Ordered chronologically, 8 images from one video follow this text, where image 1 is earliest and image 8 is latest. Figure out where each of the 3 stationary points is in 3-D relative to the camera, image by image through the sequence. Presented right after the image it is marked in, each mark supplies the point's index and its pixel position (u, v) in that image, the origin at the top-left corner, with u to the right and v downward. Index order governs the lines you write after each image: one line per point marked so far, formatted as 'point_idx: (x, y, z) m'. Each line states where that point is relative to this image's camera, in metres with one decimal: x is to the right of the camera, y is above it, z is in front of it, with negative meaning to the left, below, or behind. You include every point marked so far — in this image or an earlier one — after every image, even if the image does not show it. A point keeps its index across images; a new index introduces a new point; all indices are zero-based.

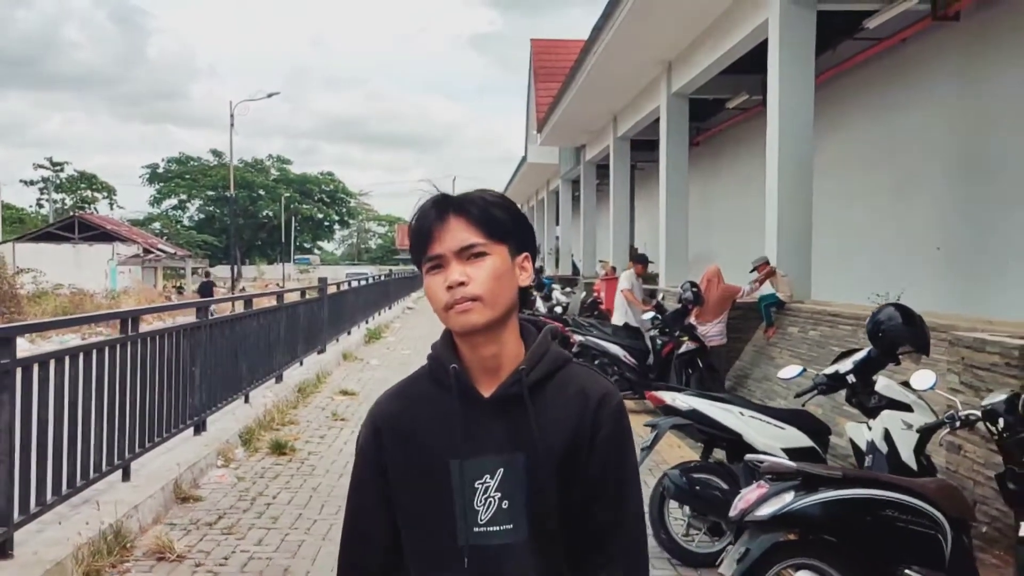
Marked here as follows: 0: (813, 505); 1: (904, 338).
0: (+0.9, -0.7, +2.7) m
1: (+1.7, -0.2, +3.9) m
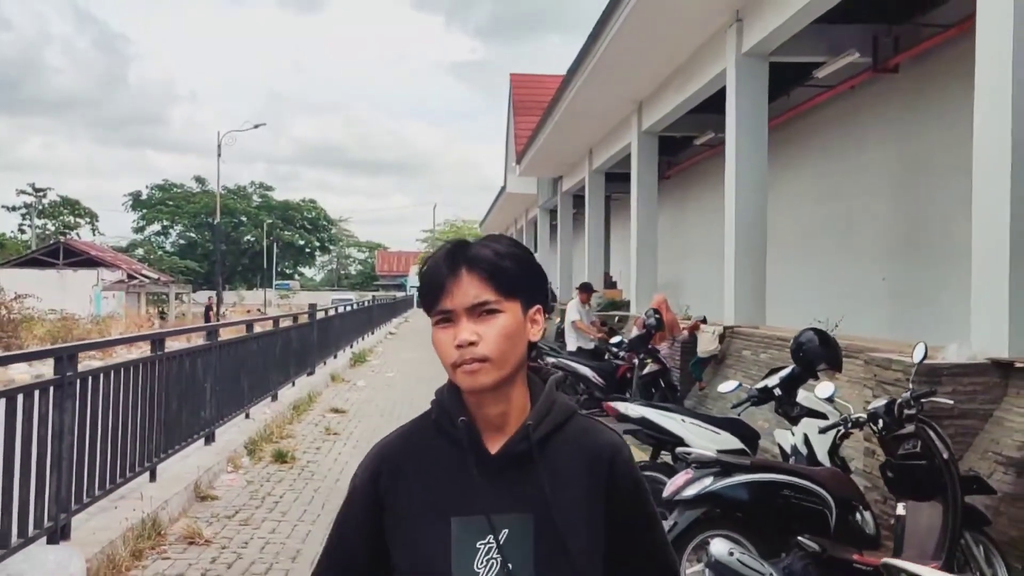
0: (+0.8, -0.8, +3.4) m
1: (+1.6, -0.4, +4.6) m
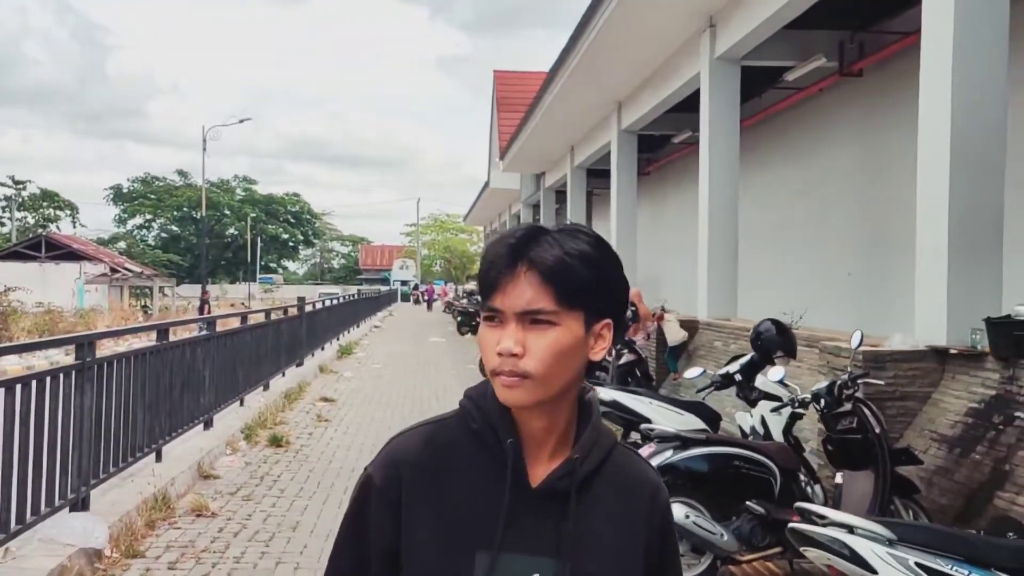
0: (+0.8, -0.7, +3.8) m
1: (+1.5, -0.3, +5.0) m
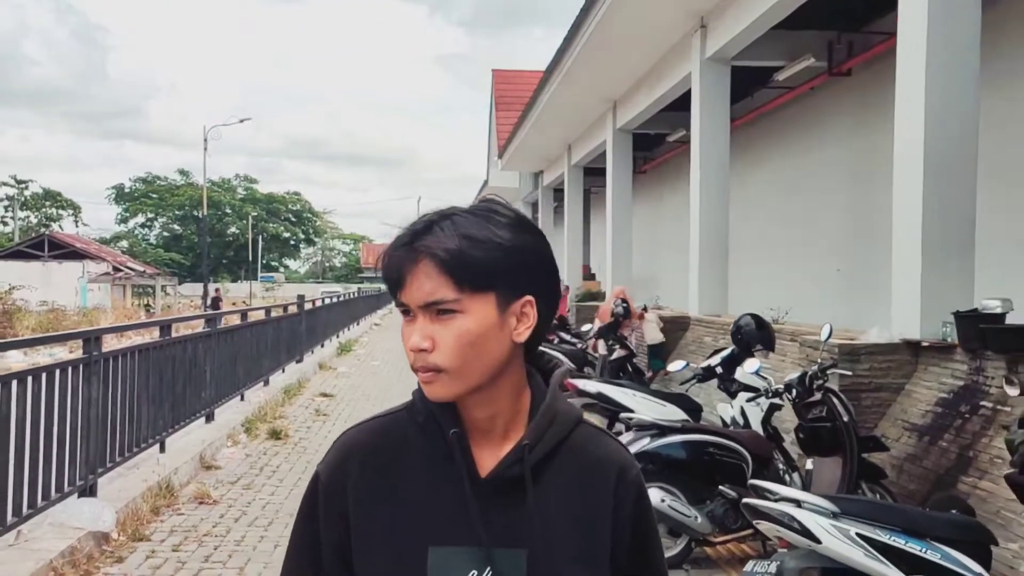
0: (+0.7, -0.7, +4.0) m
1: (+1.5, -0.3, +5.2) m
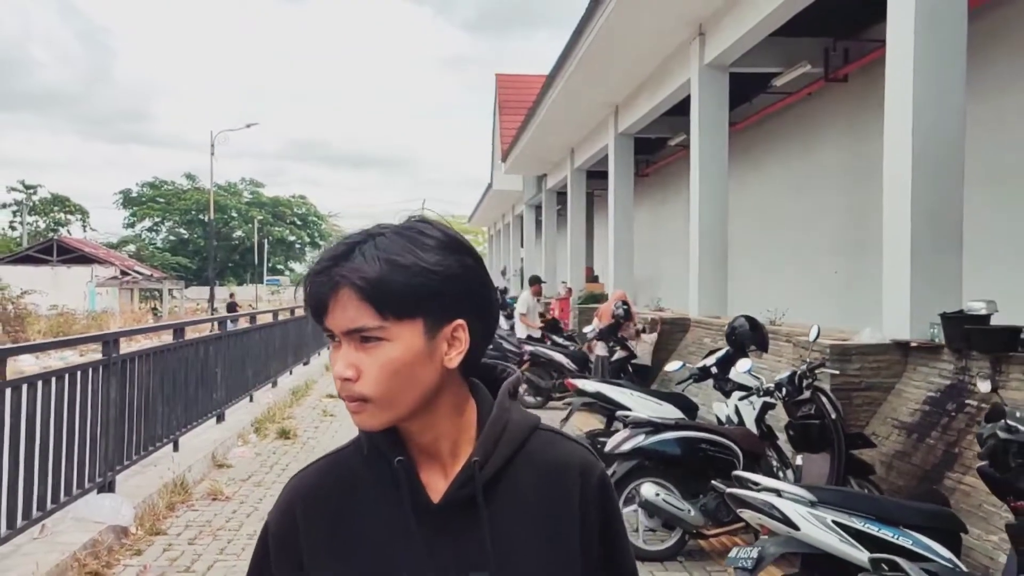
0: (+0.7, -0.7, +4.2) m
1: (+1.5, -0.3, +5.4) m
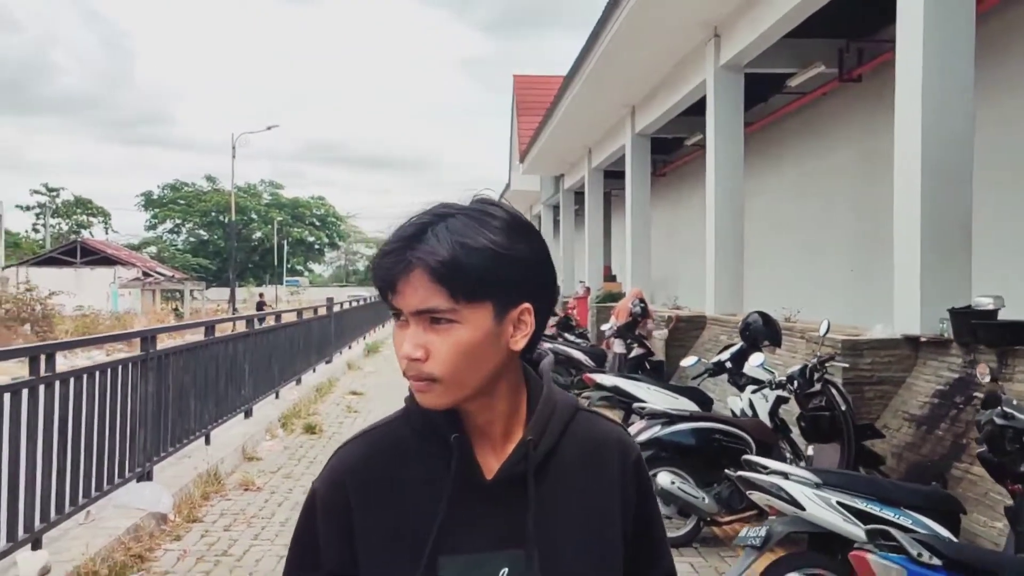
0: (+0.8, -0.7, +4.4) m
1: (+1.6, -0.3, +5.6) m
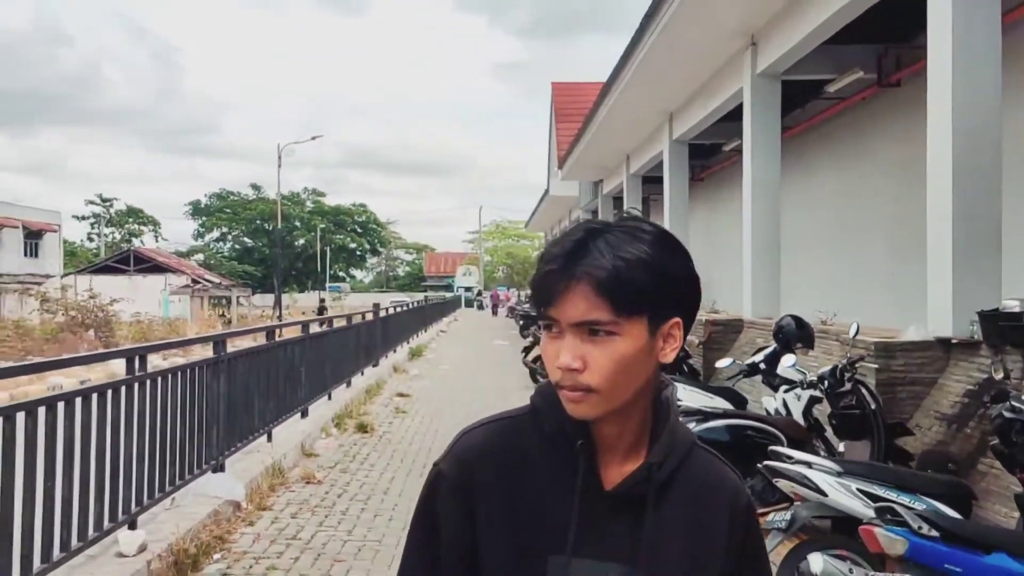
0: (+1.0, -0.7, +4.6) m
1: (+1.9, -0.3, +5.8) m
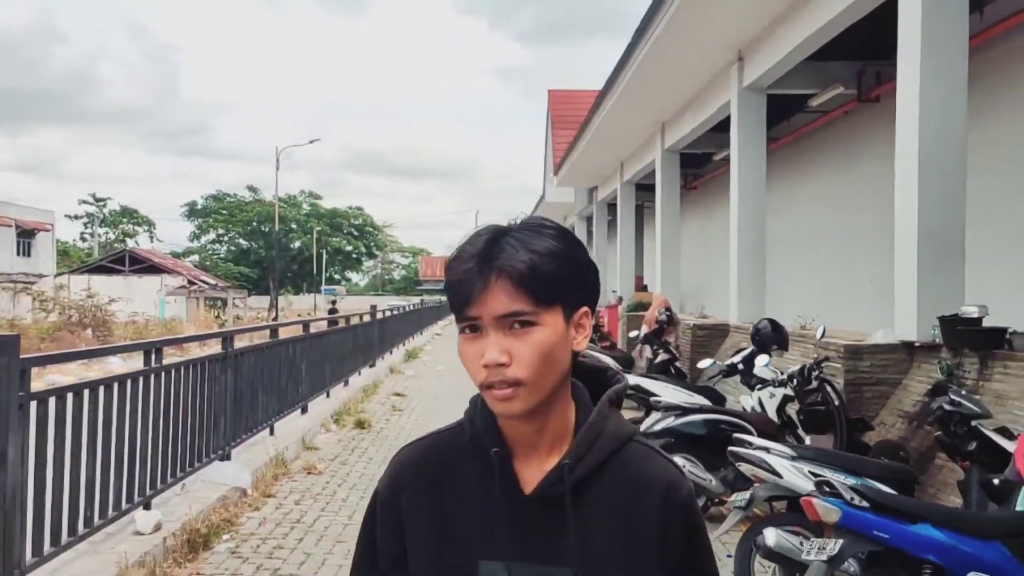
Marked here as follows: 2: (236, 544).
0: (+1.0, -0.8, +5.0) m
1: (+1.8, -0.4, +6.1) m
2: (-1.4, -1.3, +4.5) m
